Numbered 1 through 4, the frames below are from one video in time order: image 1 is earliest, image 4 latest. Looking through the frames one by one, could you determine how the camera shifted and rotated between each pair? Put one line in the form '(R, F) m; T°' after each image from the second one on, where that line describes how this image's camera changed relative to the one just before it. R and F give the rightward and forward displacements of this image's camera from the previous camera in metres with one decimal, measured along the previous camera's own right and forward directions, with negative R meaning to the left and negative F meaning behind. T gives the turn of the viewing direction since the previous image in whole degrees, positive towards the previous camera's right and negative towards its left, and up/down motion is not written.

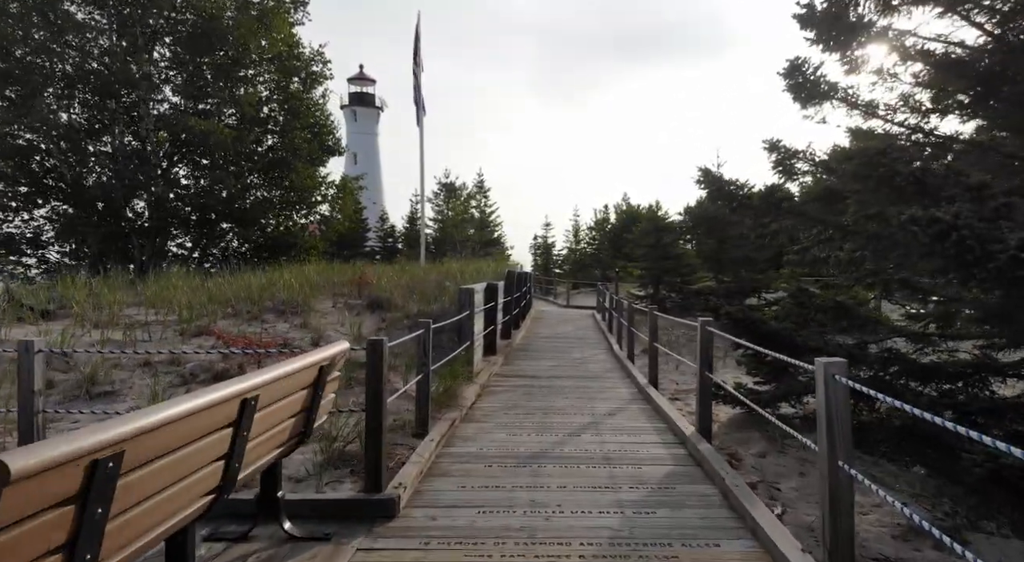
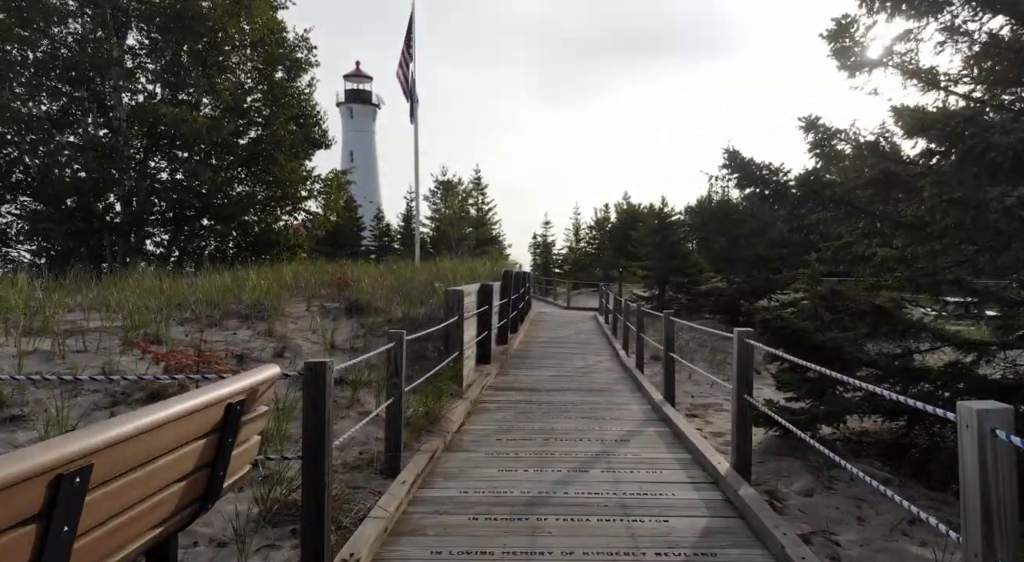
(+0.1, +1.5) m; 0°
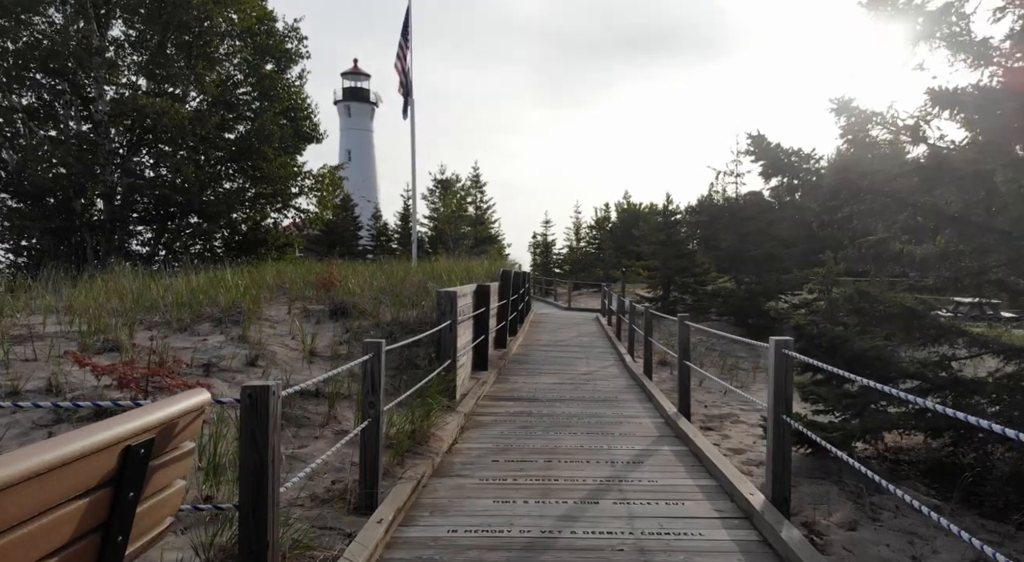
(0.0, +1.0) m; 0°
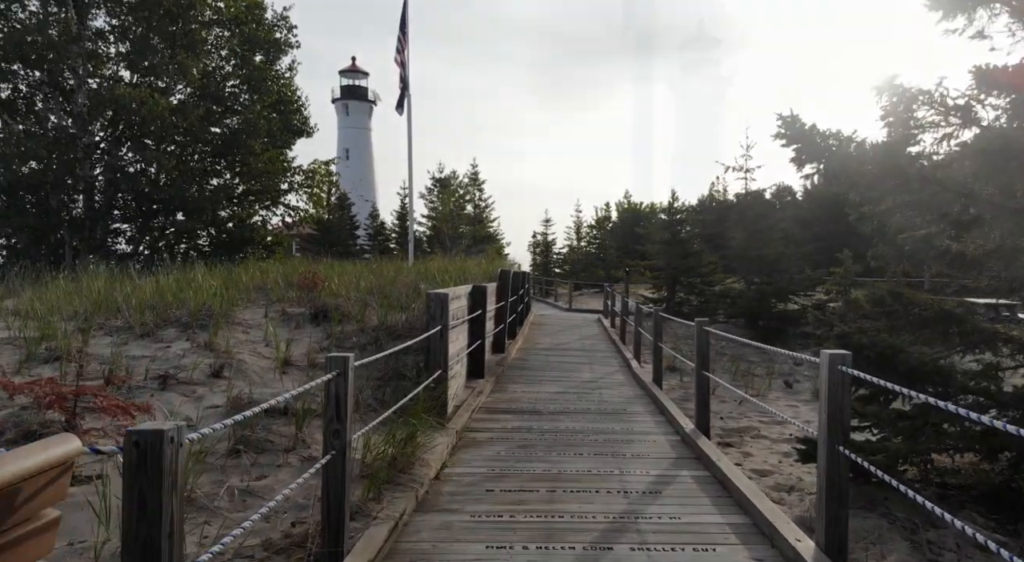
(0.0, +1.0) m; 0°
